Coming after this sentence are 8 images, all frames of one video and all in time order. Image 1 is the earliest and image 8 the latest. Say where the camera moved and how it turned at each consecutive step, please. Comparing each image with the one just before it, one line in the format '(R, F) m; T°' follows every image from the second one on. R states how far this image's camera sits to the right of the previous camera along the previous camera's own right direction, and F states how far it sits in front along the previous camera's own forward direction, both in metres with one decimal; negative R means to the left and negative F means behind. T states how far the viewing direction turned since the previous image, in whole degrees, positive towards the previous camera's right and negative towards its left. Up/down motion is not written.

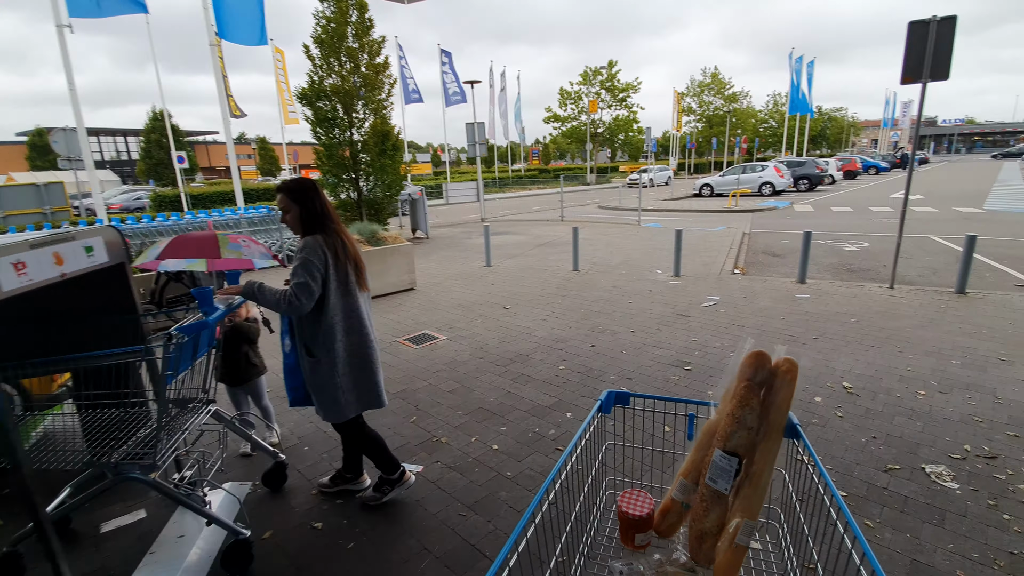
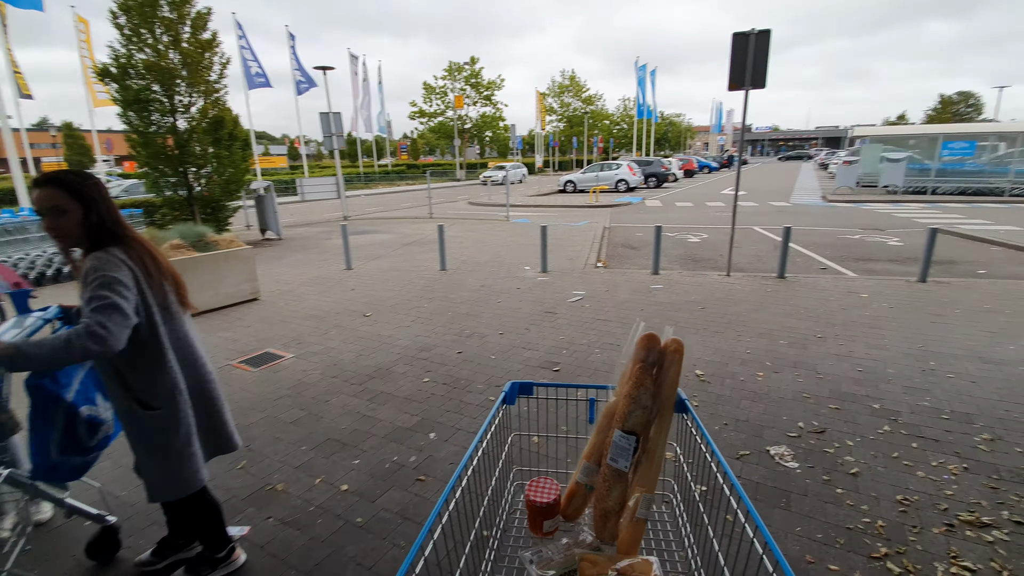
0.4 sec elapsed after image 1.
(+0.2, +0.3) m; +14°
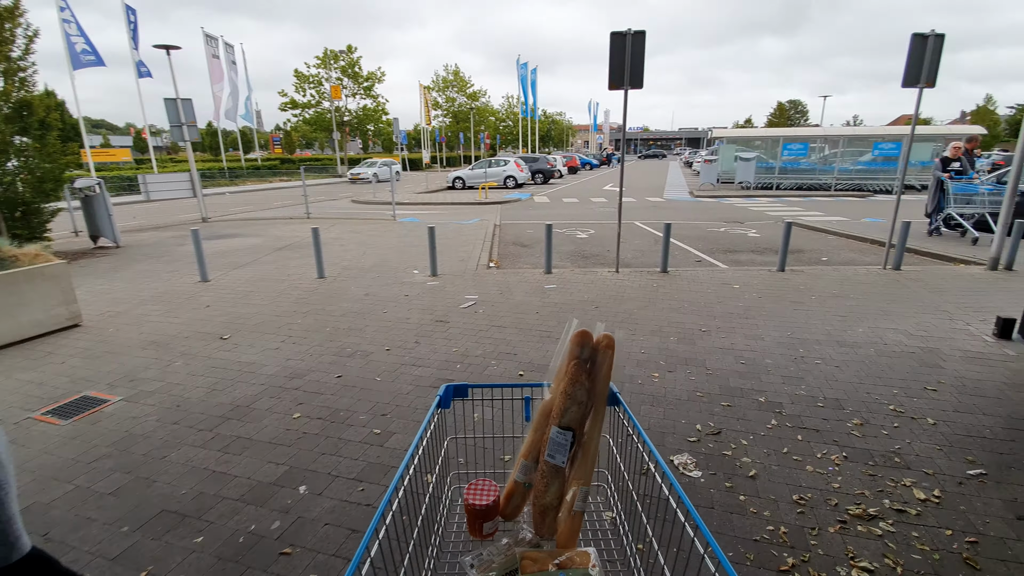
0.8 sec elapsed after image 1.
(+0.1, +0.4) m; +12°
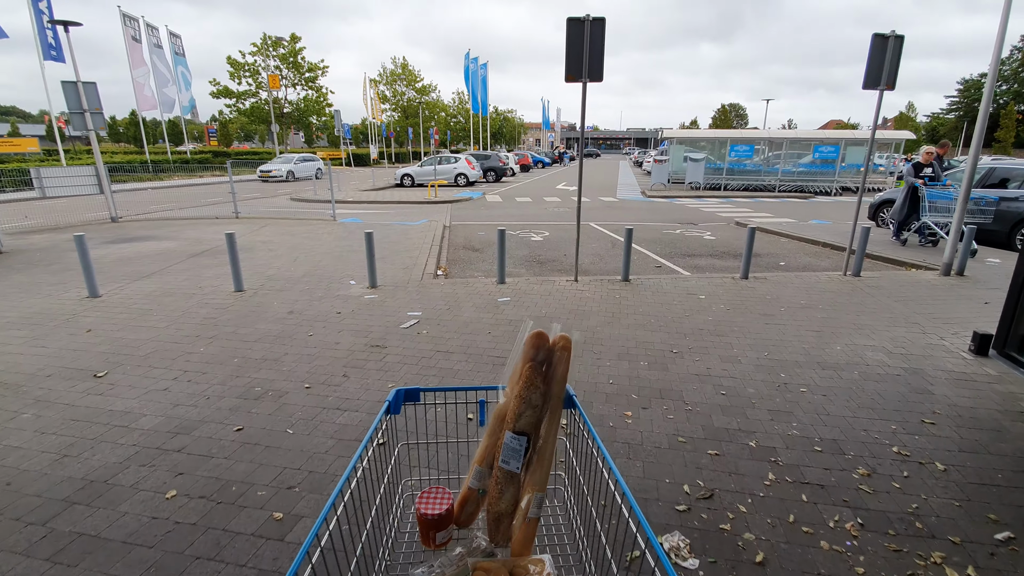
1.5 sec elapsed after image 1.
(0.0, +0.7) m; +5°
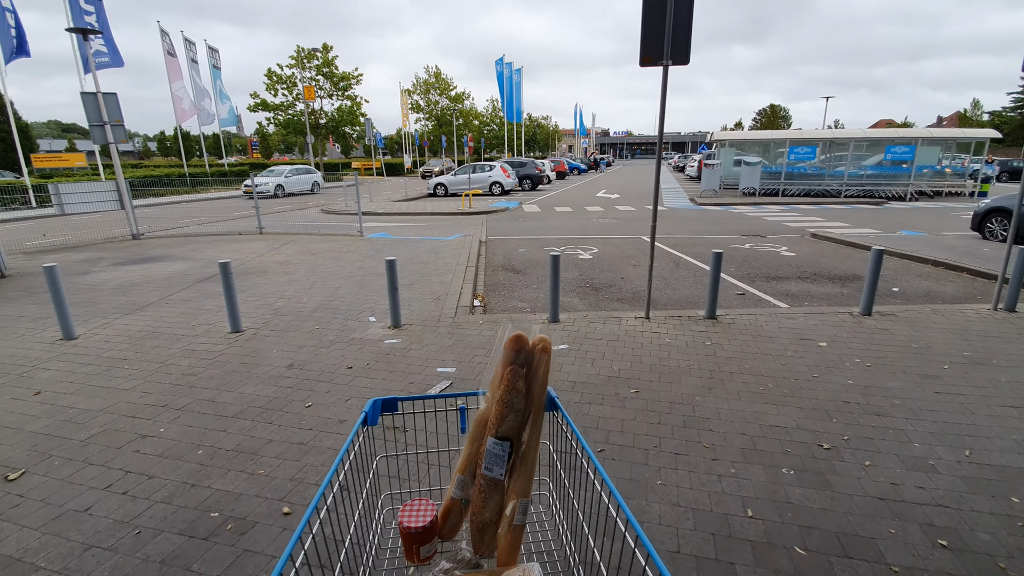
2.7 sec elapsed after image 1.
(-0.3, +1.3) m; -4°
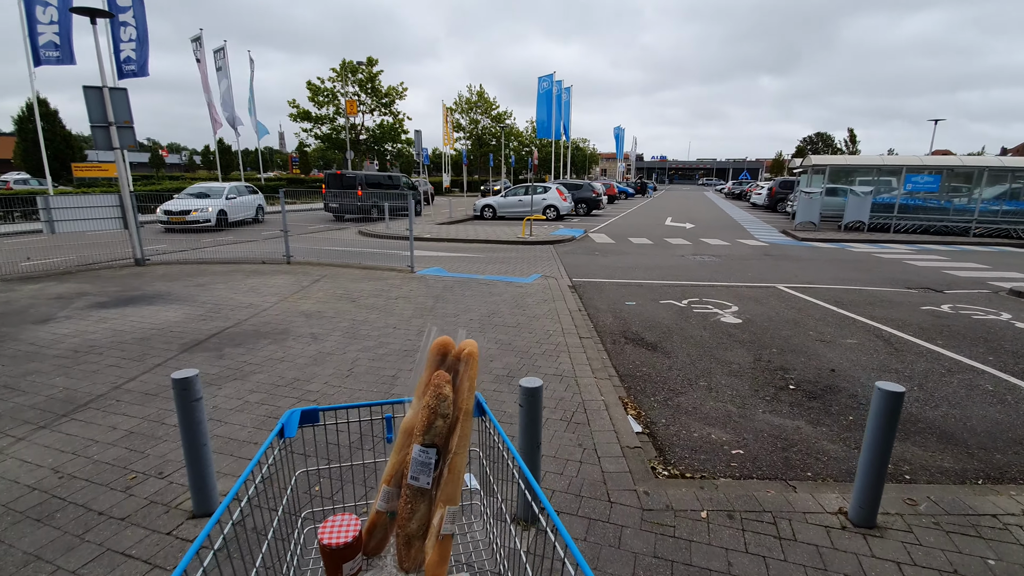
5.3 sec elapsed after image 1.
(-1.2, +2.7) m; -3°
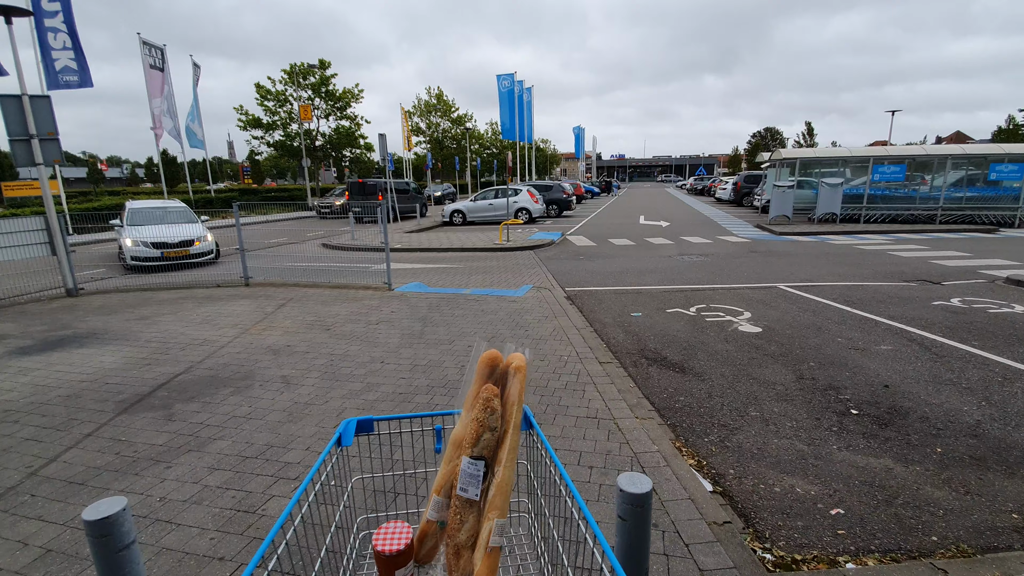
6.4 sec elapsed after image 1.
(-0.4, +0.8) m; +4°
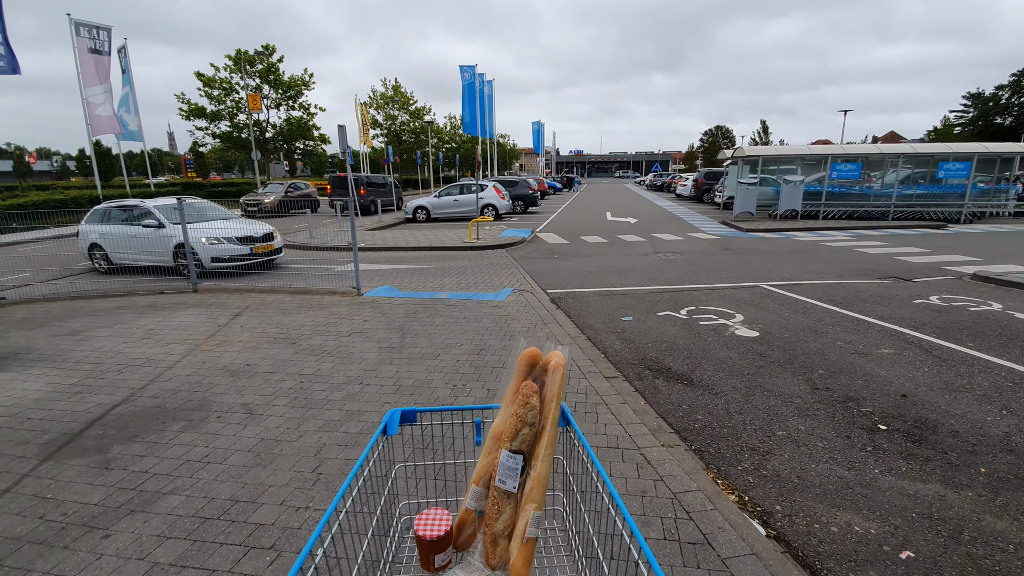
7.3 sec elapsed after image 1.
(-0.3, +0.5) m; +5°
